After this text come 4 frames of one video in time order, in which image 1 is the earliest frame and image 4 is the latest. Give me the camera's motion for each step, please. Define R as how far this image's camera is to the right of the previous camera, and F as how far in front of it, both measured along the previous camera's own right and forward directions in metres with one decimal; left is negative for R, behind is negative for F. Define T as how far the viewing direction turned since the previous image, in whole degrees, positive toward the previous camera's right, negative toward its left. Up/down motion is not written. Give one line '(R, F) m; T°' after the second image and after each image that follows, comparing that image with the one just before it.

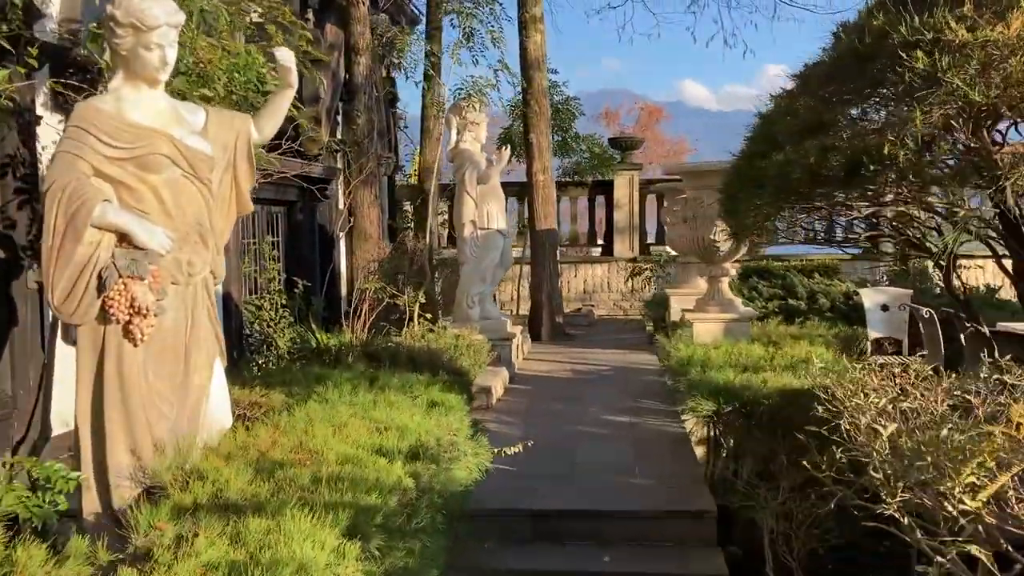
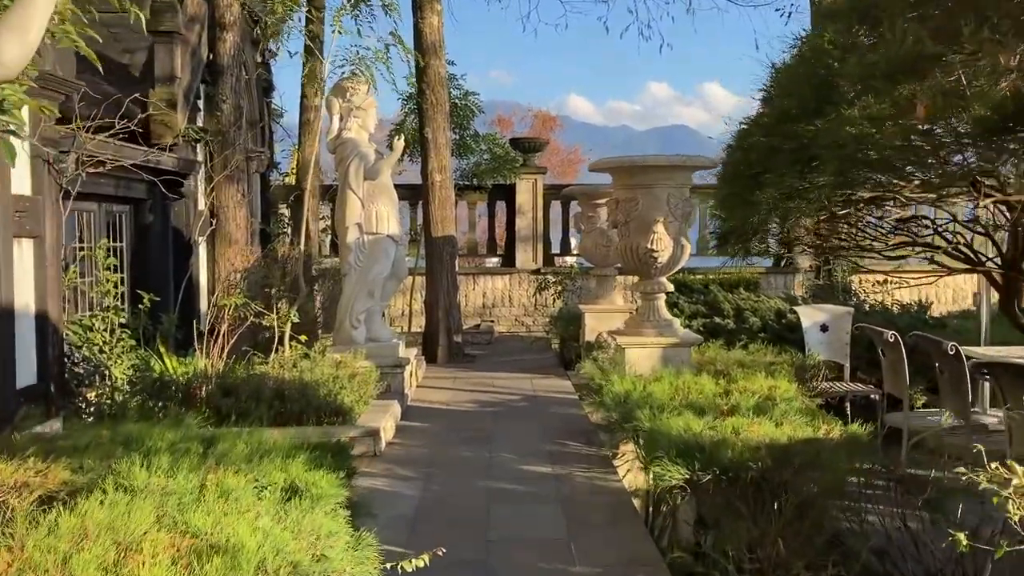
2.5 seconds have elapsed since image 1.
(0.0, +1.3) m; +7°
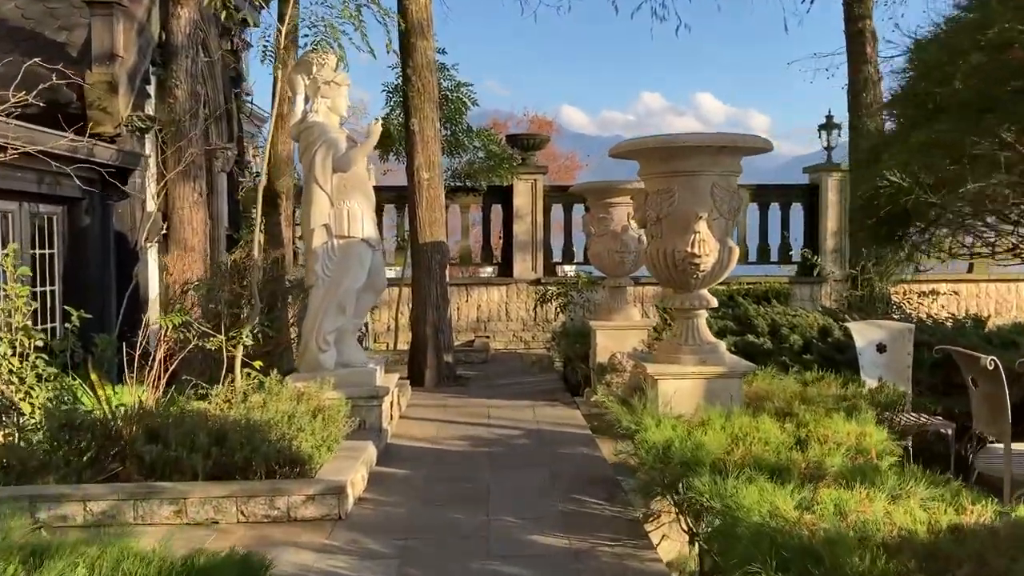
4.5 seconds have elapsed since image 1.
(0.0, +1.2) m; 0°
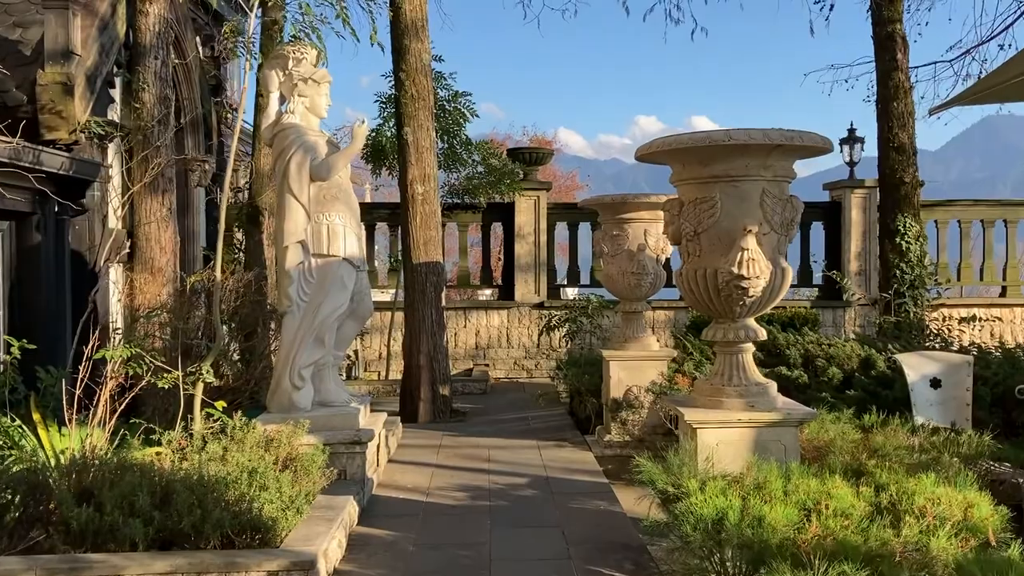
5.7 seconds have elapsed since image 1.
(0.0, +0.8) m; 0°
